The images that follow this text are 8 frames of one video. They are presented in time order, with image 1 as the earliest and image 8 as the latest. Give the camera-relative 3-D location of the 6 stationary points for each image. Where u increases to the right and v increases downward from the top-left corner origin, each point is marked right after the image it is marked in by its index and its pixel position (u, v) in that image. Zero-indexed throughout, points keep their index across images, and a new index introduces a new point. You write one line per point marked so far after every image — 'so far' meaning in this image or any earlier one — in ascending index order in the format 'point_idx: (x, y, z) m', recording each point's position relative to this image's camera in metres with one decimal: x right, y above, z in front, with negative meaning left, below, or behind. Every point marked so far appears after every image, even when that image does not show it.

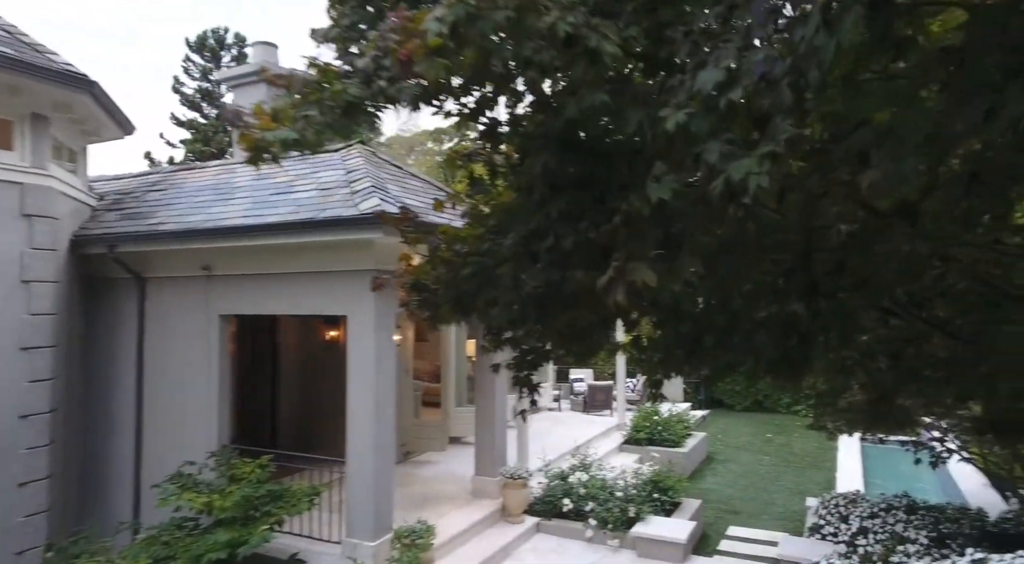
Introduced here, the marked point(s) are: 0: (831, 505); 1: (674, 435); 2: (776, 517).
0: (+3.3, -2.3, +7.5) m
1: (+2.6, -2.4, +11.2) m
2: (+3.3, -2.9, +9.0) m
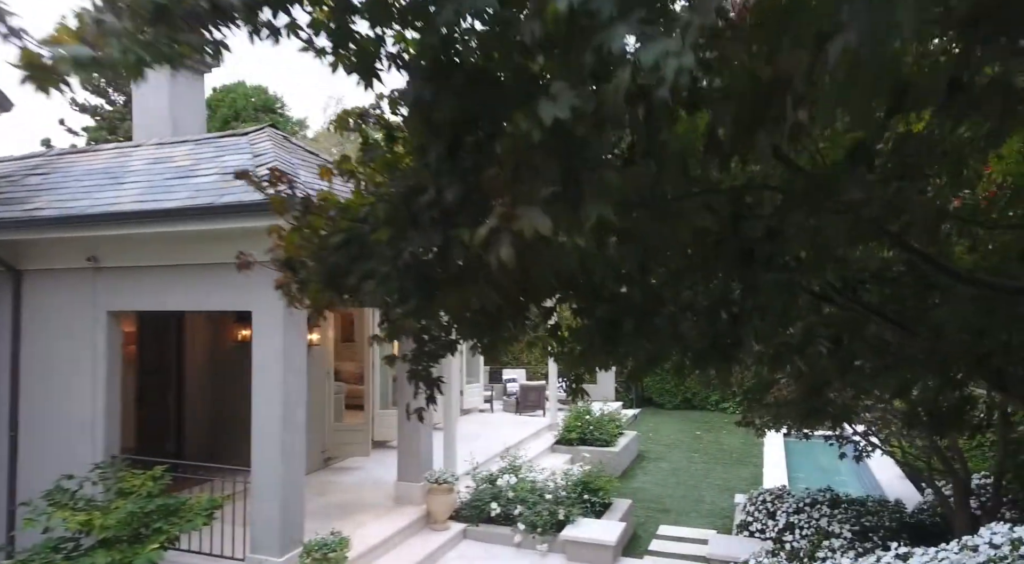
0: (+2.5, -2.3, +7.5) m
1: (+1.5, -2.4, +11.1) m
2: (+2.4, -2.9, +8.9) m
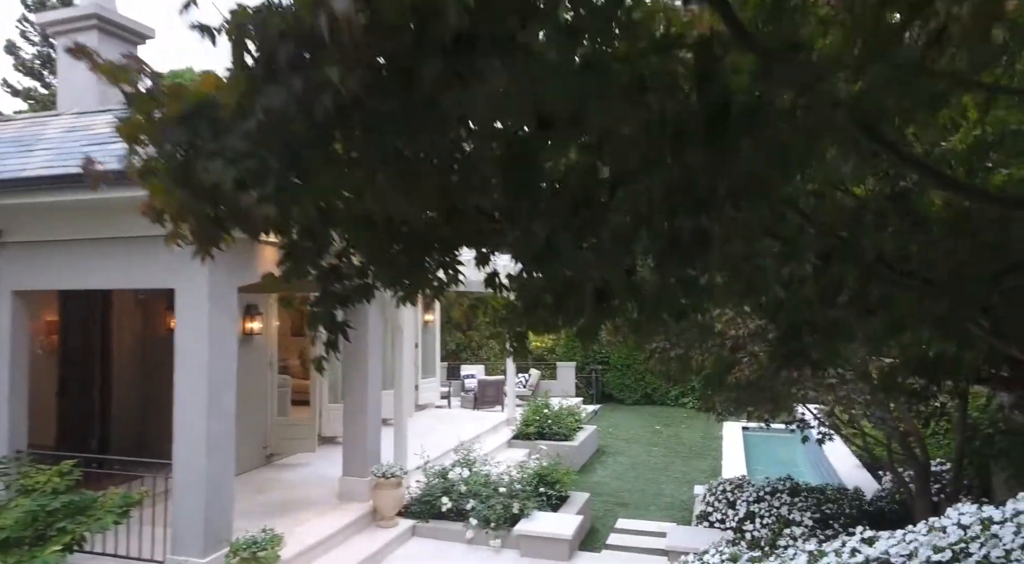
0: (+2.0, -2.1, +7.2) m
1: (+0.8, -2.2, +10.8) m
2: (+1.8, -2.7, +8.6) m
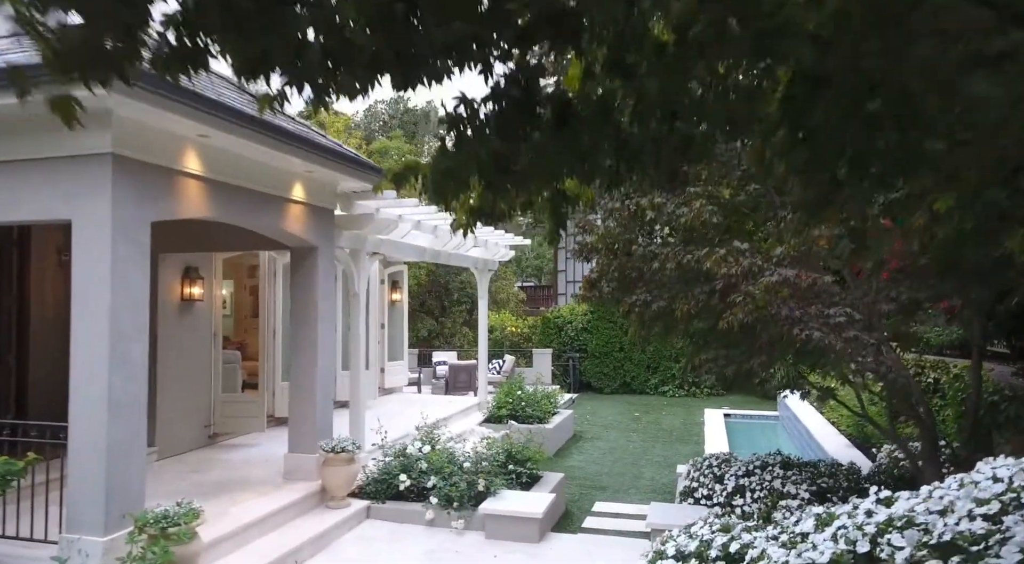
0: (+1.7, -1.7, +6.6) m
1: (+0.4, -1.8, +10.1) m
2: (+1.5, -2.3, +8.0) m
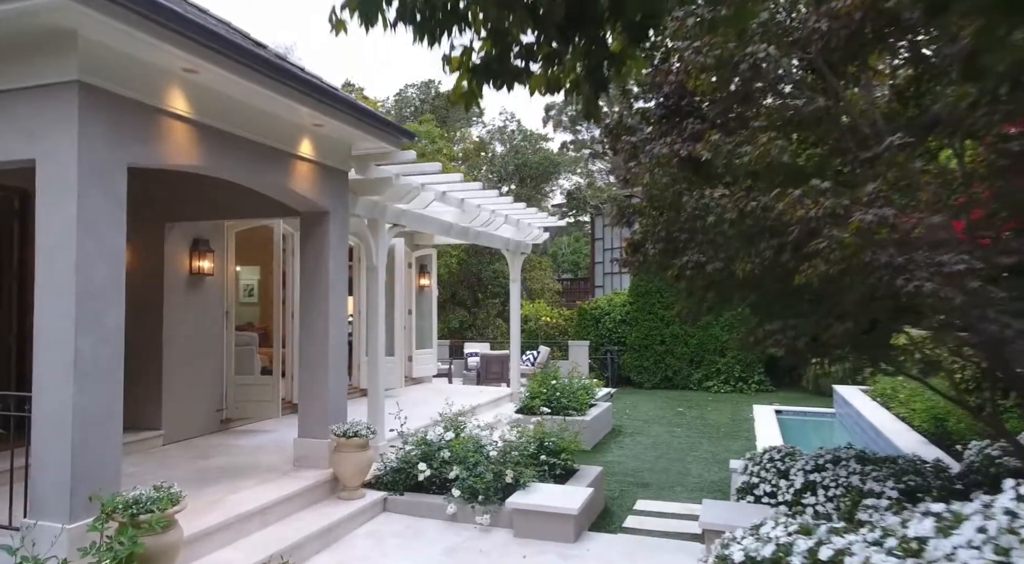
0: (+2.0, -1.4, +5.8) m
1: (+0.8, -1.5, +9.3) m
2: (+1.8, -2.0, +7.2) m
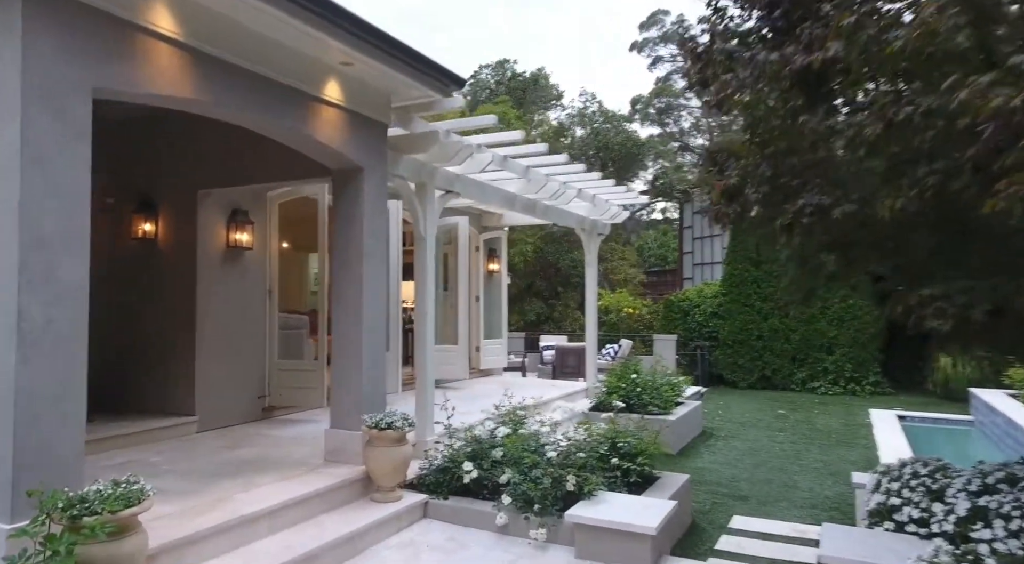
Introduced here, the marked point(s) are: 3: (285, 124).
0: (+2.4, -1.2, +4.5) m
1: (+1.7, -1.3, +8.2) m
2: (+2.4, -1.8, +5.9) m
3: (-1.4, +1.0, +4.6) m
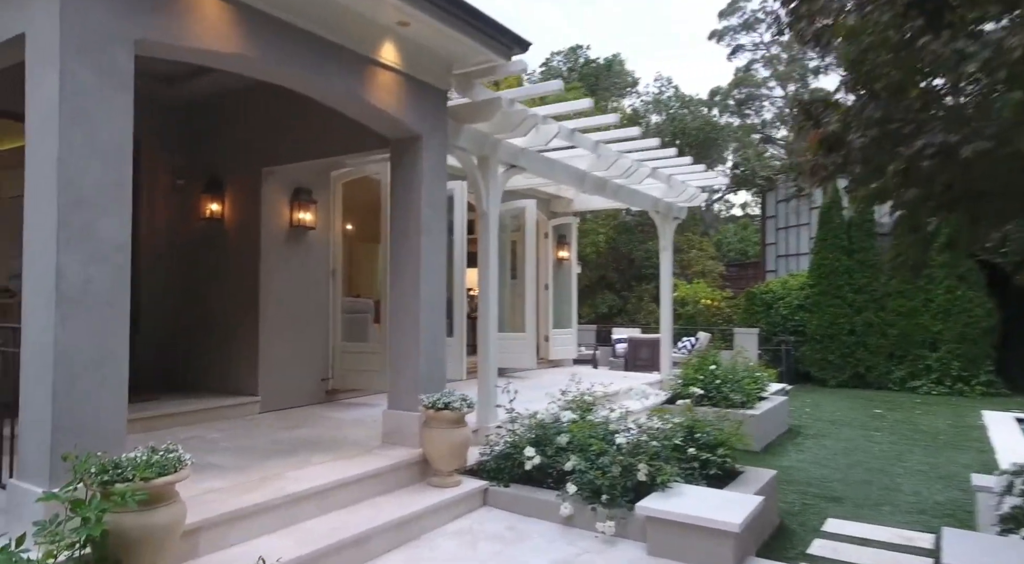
0: (+2.7, -1.0, +3.9) m
1: (+2.4, -1.1, +7.6) m
2: (+2.9, -1.6, +5.3) m
3: (-1.0, +1.2, +4.4) m
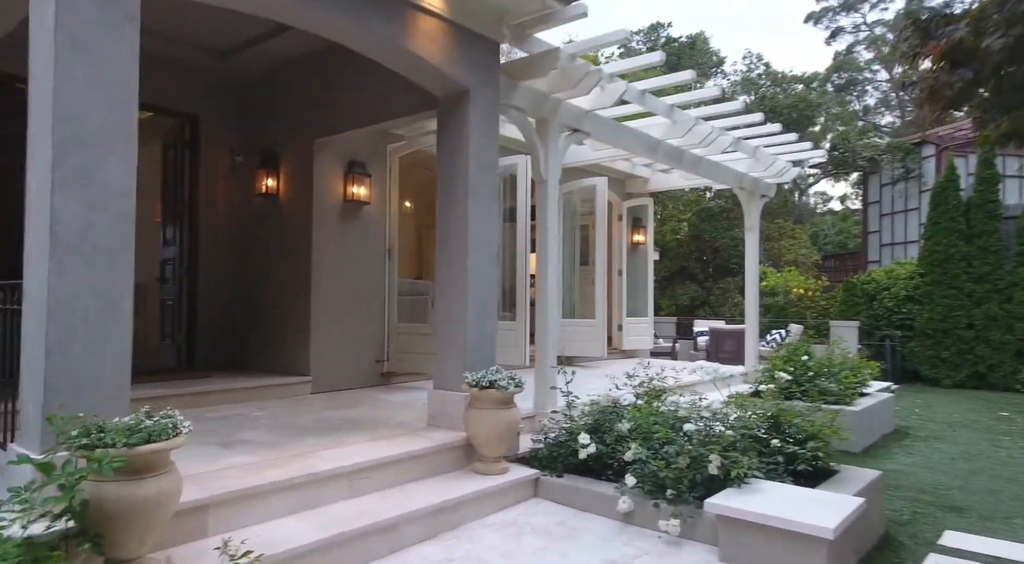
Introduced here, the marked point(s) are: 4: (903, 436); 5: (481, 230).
0: (+2.9, -0.8, +3.0) m
1: (+3.0, -1.0, +6.8) m
2: (+3.2, -1.5, +4.5) m
3: (-0.7, +1.4, +4.0) m
4: (+3.9, -1.5, +7.2) m
5: (-0.2, +0.3, +4.6) m
